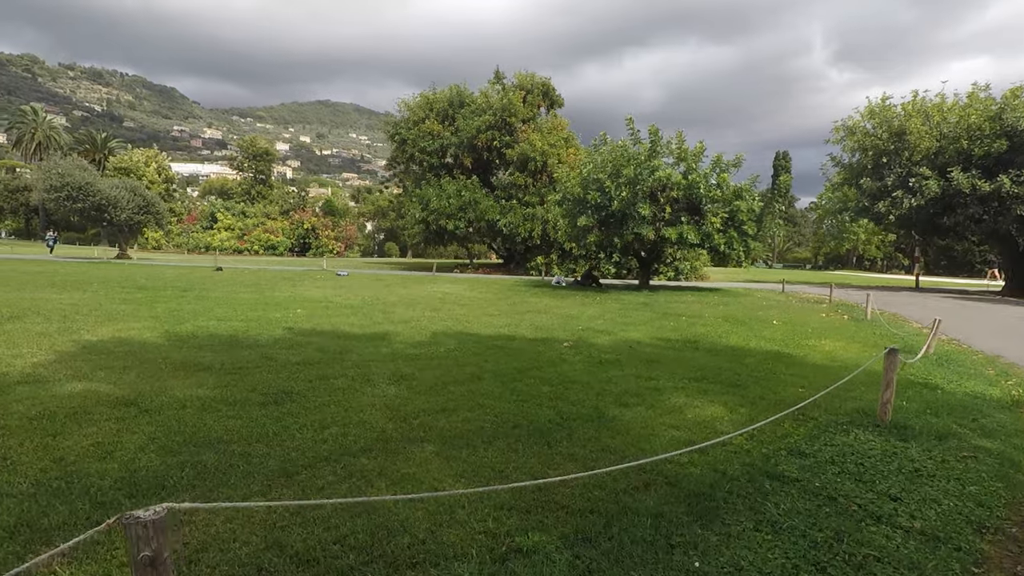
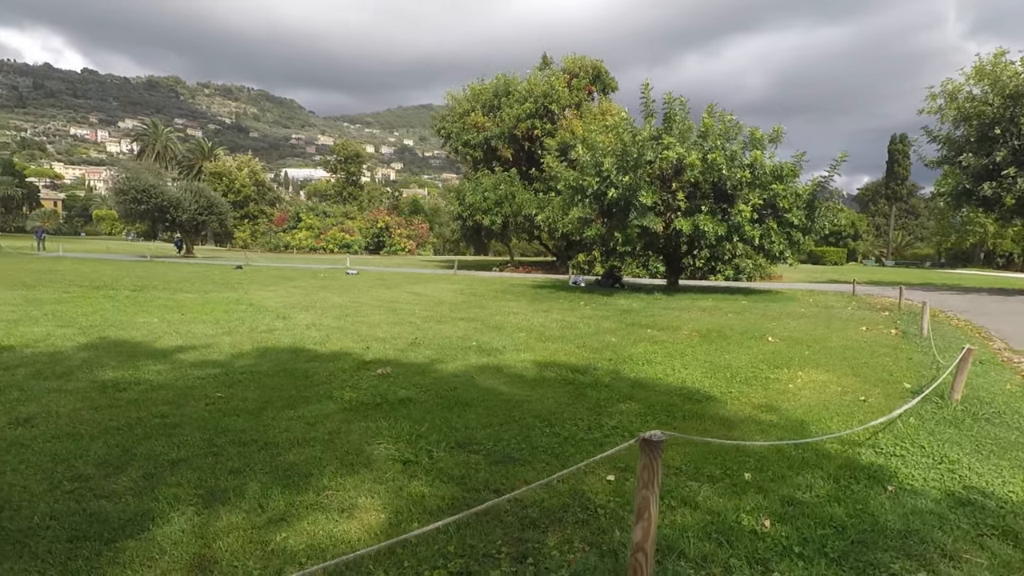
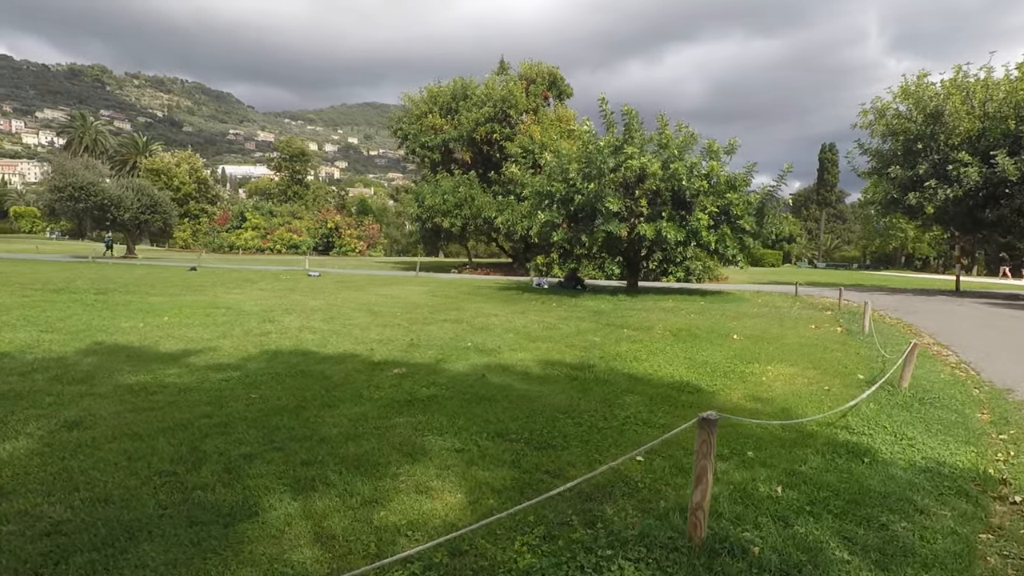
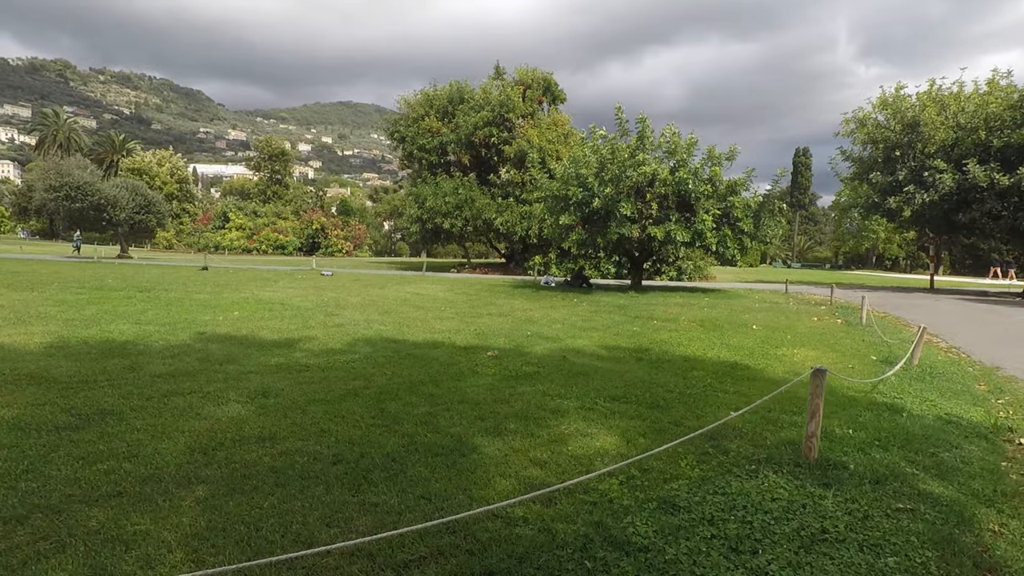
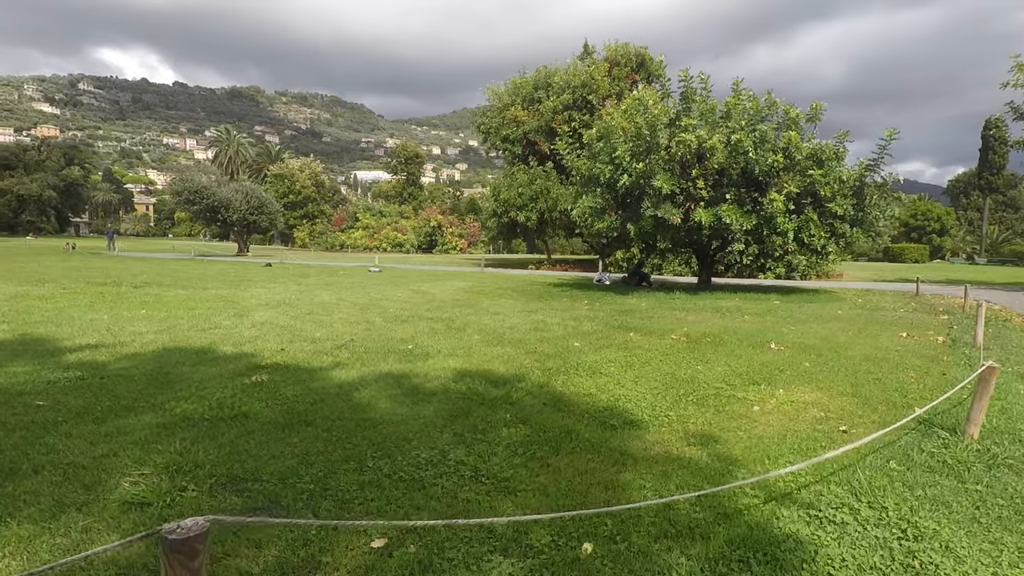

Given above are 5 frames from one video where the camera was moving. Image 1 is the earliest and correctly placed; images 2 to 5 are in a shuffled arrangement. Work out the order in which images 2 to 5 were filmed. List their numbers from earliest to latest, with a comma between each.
4, 3, 2, 5
